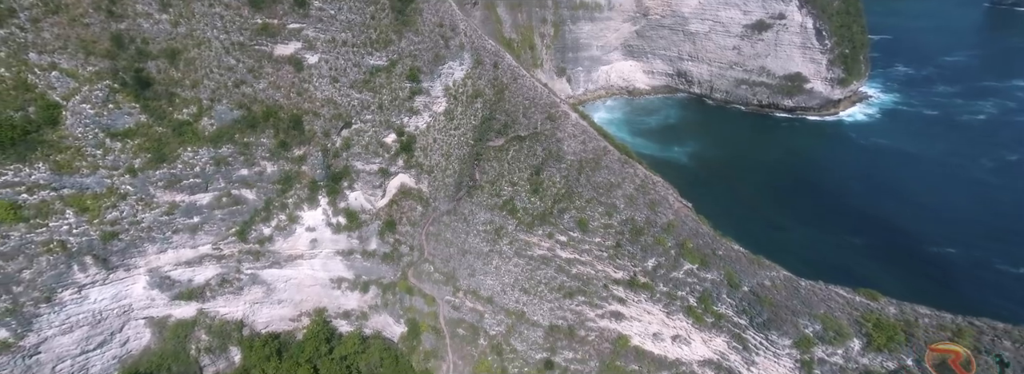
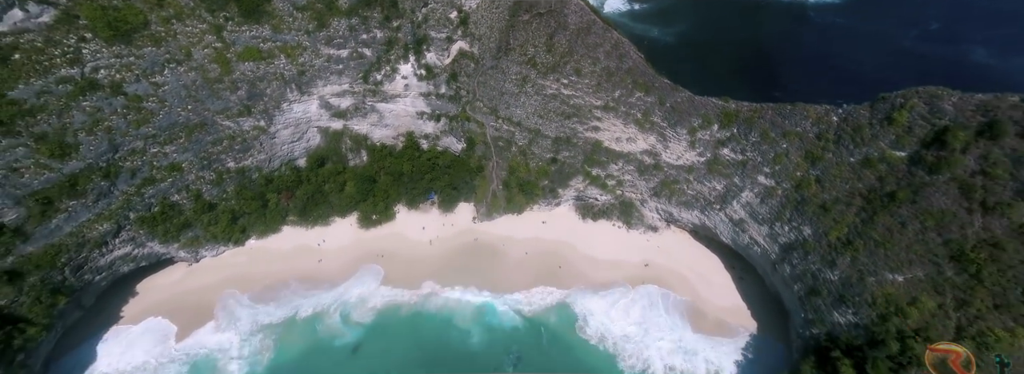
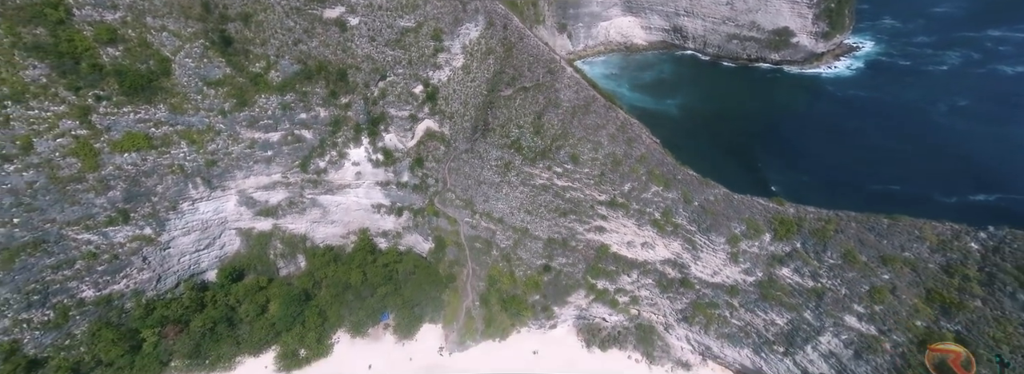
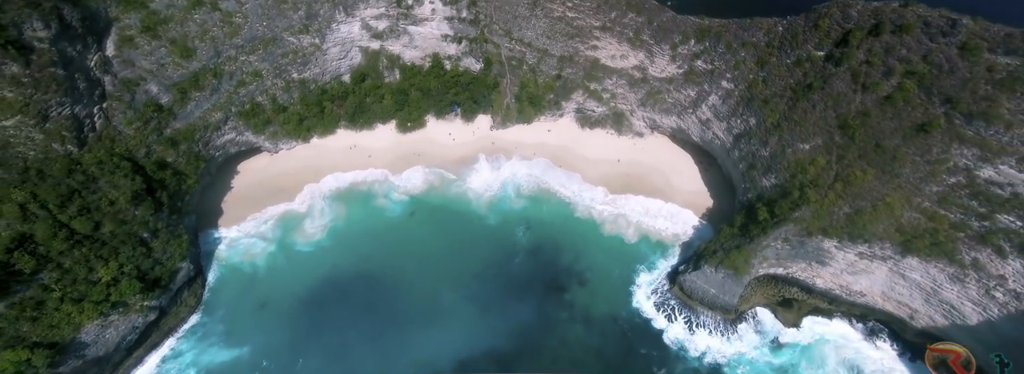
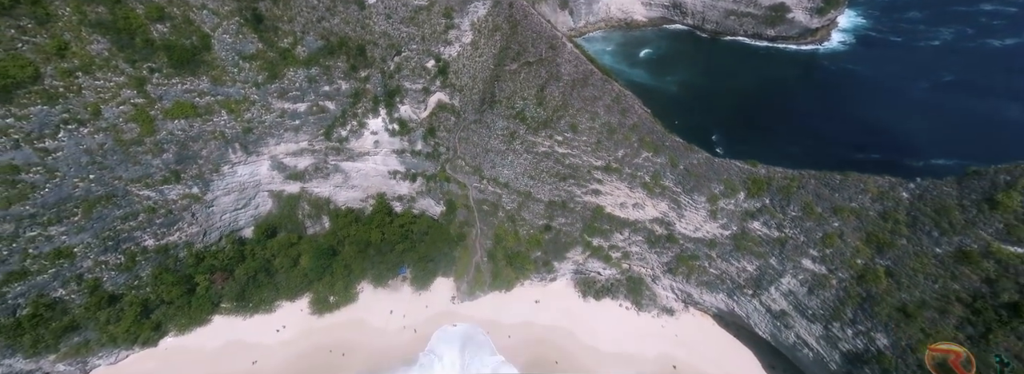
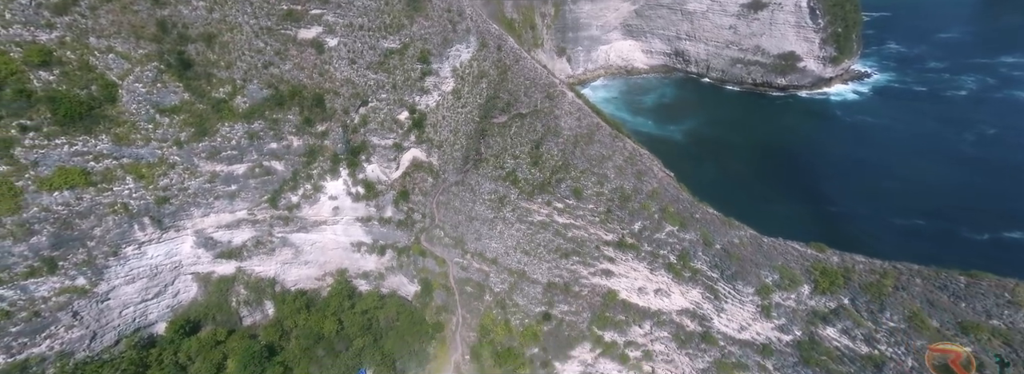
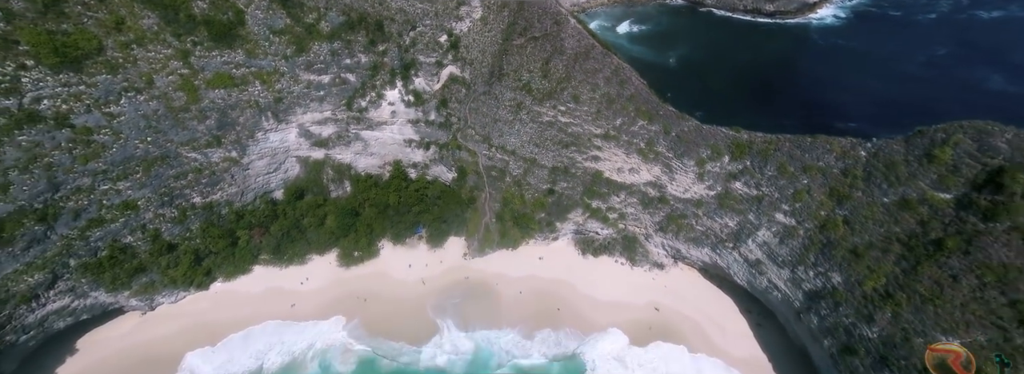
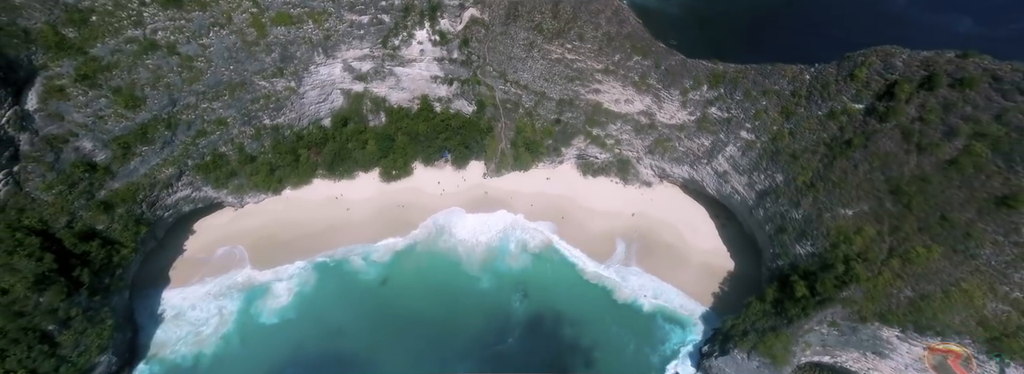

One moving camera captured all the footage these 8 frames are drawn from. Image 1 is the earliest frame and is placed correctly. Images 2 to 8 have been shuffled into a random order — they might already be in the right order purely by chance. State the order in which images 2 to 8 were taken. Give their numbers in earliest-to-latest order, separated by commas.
6, 3, 5, 7, 2, 8, 4
